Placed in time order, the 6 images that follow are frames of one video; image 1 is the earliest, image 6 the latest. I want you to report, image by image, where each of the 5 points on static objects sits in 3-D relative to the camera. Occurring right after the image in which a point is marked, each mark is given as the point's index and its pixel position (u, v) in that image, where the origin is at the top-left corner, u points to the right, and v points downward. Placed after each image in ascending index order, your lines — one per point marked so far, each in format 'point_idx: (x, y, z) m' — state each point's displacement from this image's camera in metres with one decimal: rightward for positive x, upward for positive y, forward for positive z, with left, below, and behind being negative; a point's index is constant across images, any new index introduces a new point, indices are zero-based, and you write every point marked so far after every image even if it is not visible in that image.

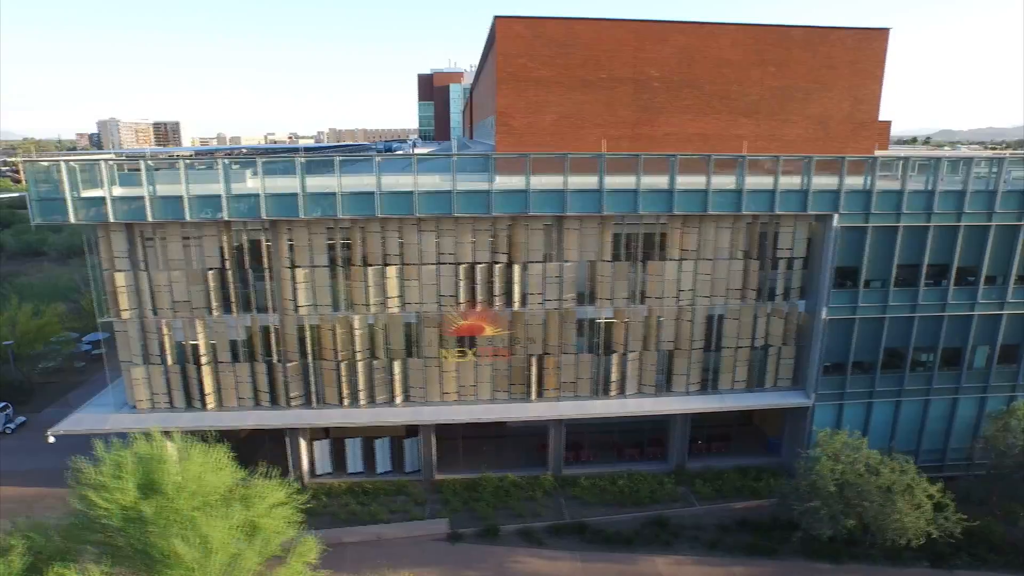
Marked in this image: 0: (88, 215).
0: (-12.3, +2.1, +17.5) m
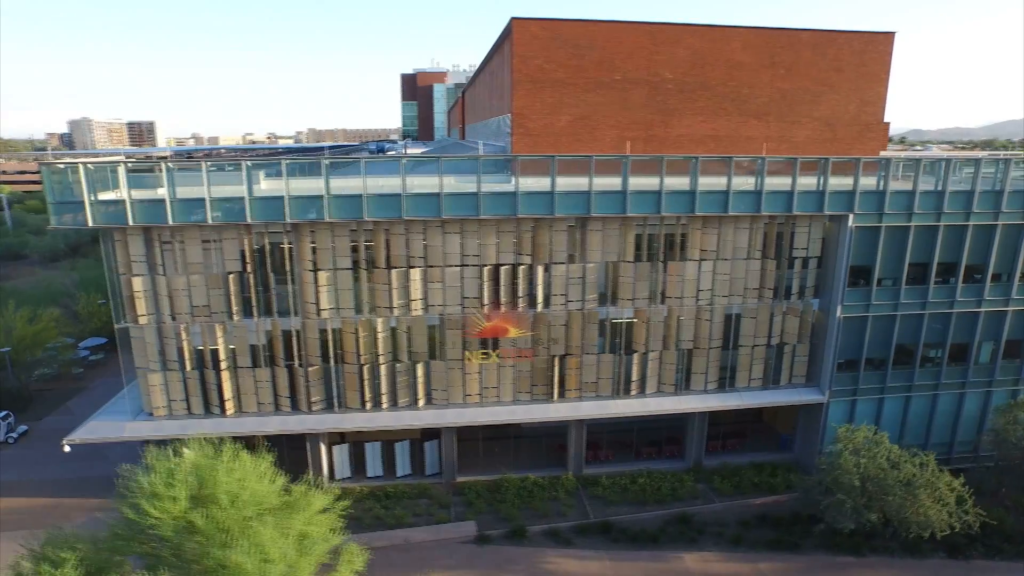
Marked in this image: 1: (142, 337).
0: (-11.6, +2.0, +17.1) m
1: (-11.5, -1.5, +18.4) m
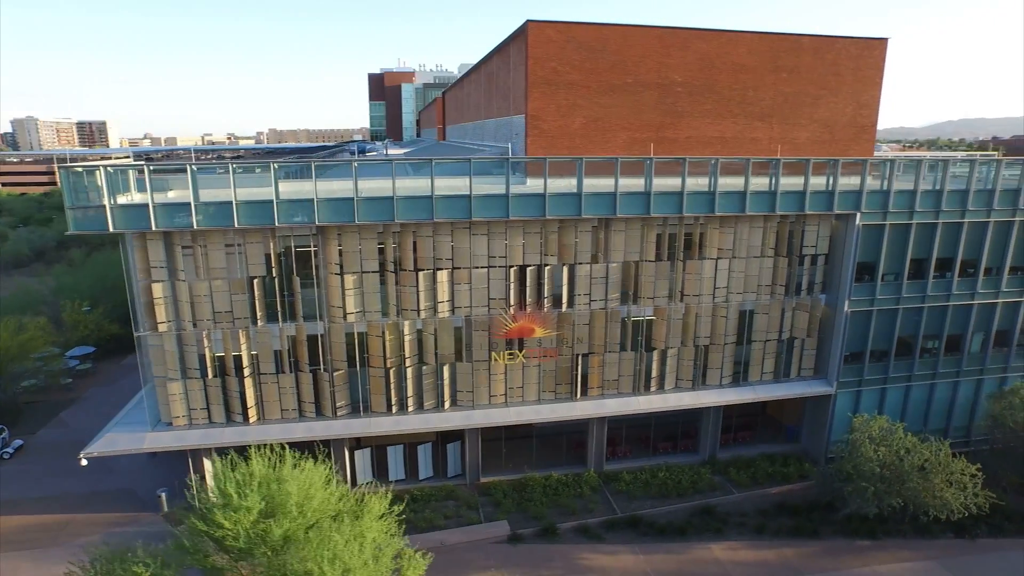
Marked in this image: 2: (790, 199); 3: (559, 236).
0: (-10.6, +1.8, +16.5) m
1: (-10.5, -1.7, +17.9) m
2: (+9.3, +3.0, +19.8) m
3: (+1.5, +1.7, +19.1) m
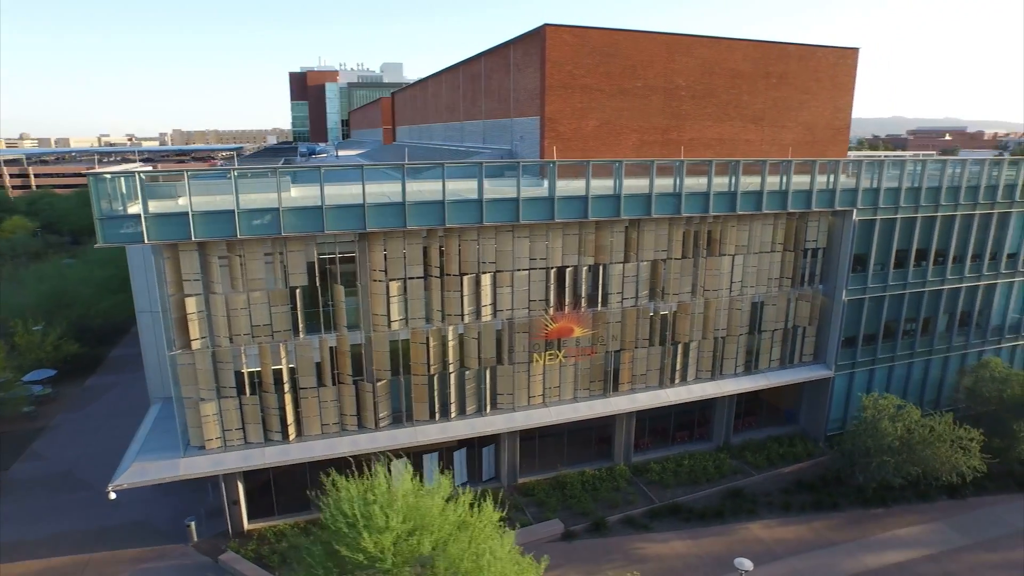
0: (-8.9, +1.4, +15.3) m
1: (-8.9, -2.1, +16.7) m
2: (+10.3, +3.2, +21.3) m
3: (+2.7, +1.7, +19.5) m
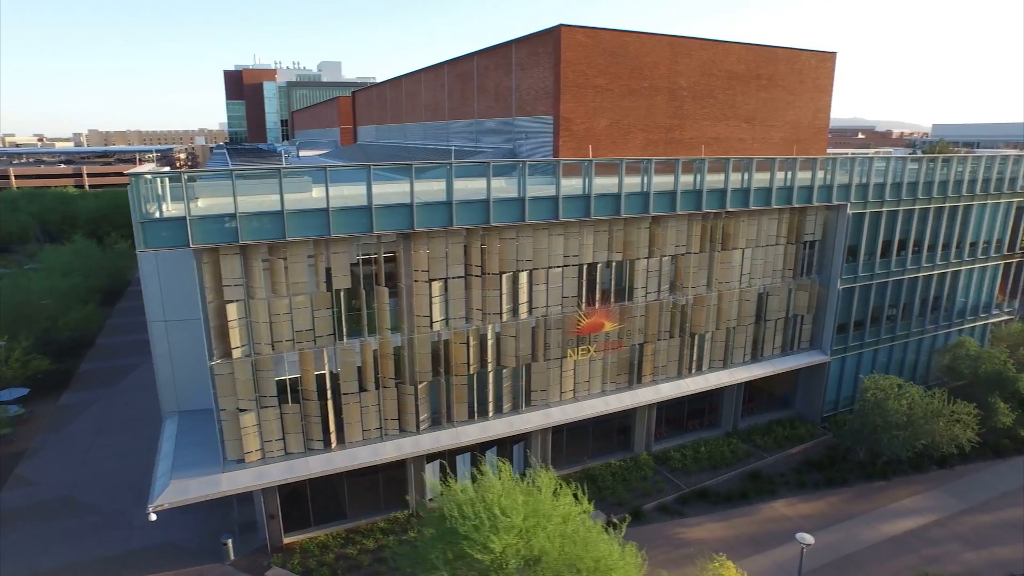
0: (-7.4, +1.3, +14.6) m
1: (-7.4, -2.3, +15.9) m
2: (+11.0, +3.6, +22.6) m
3: (+3.7, +1.9, +19.9) m
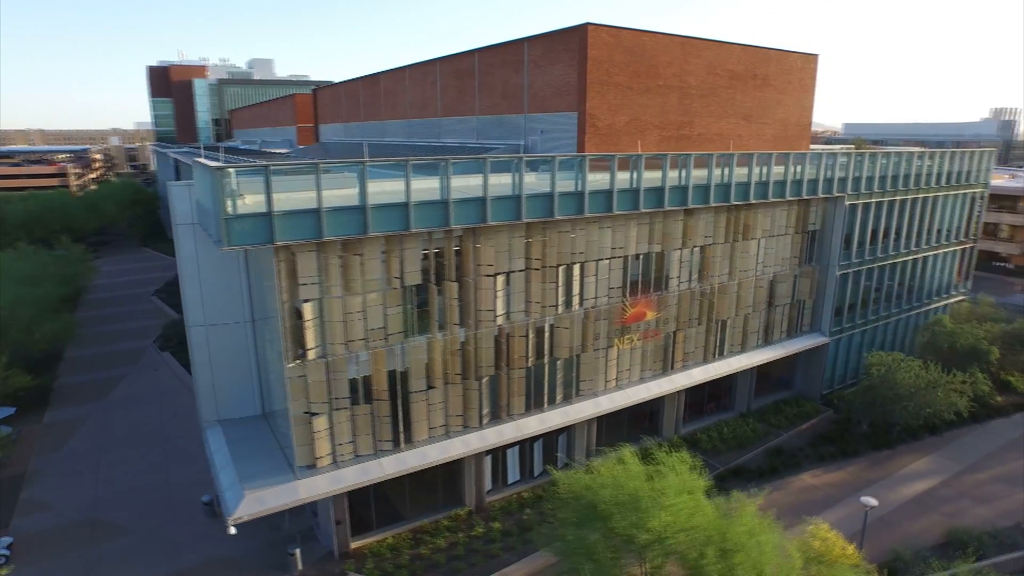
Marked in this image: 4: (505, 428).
0: (-5.2, +1.3, +14.0) m
1: (-5.3, -2.2, +15.4) m
2: (+12.1, +4.2, +24.2) m
3: (+5.2, +2.2, +20.7) m
4: (-0.3, -4.3, +18.6) m
